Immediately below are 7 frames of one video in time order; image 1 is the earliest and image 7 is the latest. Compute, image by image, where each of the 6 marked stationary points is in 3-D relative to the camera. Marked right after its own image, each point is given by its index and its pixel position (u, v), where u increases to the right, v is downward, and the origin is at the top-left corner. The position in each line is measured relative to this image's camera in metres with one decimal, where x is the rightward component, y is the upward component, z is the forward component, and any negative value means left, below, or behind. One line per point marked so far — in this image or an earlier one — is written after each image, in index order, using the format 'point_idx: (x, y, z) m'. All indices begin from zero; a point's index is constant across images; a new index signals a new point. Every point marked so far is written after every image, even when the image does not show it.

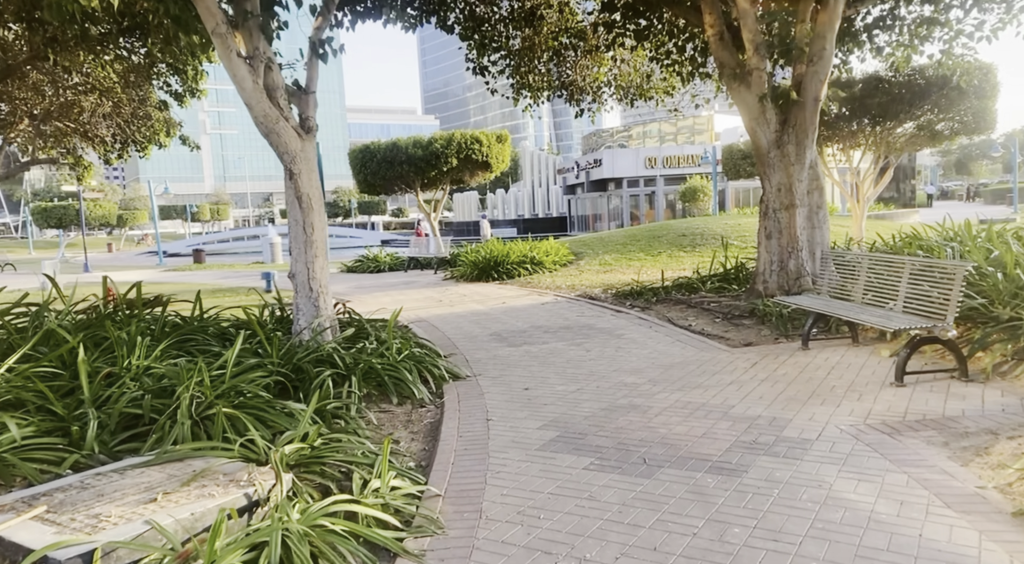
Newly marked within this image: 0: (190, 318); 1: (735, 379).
0: (-3.2, -0.4, +8.0) m
1: (+1.8, -0.8, +6.3) m
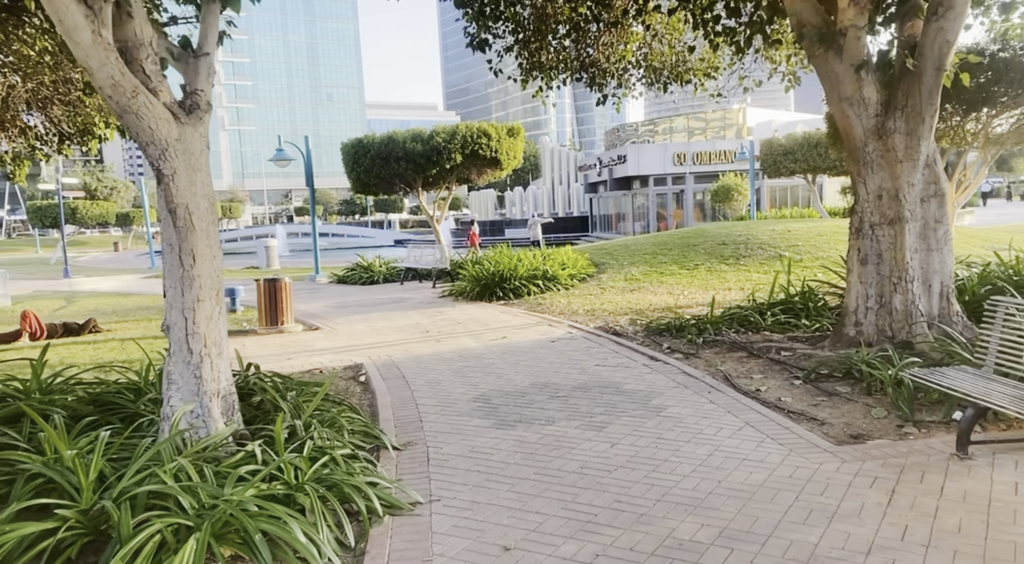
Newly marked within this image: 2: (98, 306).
0: (-3.3, -0.7, +5.4) m
1: (+1.6, -1.2, +3.6) m
2: (-8.8, -0.5, +17.2) m
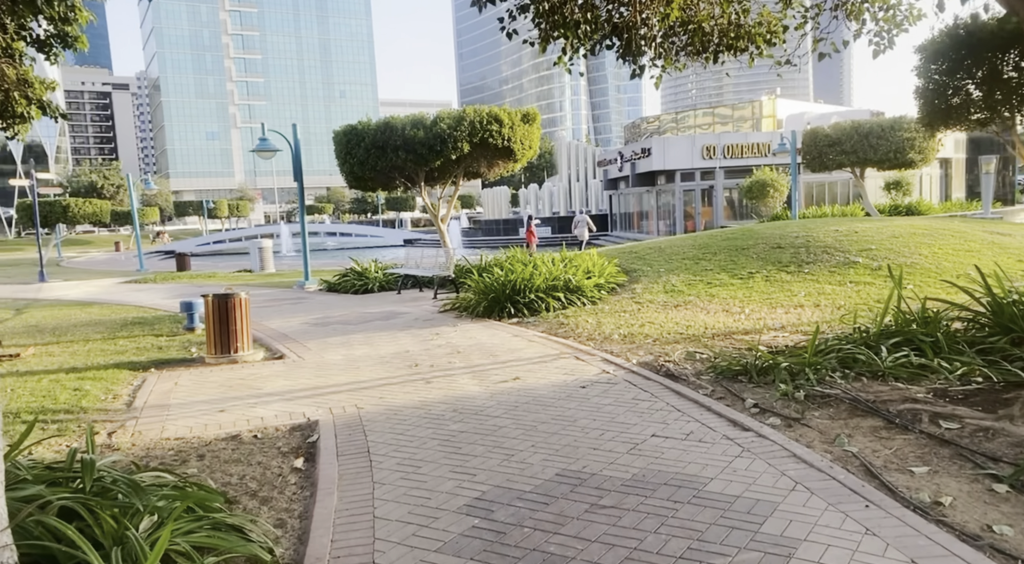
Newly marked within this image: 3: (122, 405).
0: (-3.2, -0.9, +2.9) m
1: (+1.6, -1.4, +1.0) m
2: (-8.6, -0.7, +14.8) m
3: (-3.6, -1.1, +7.4) m
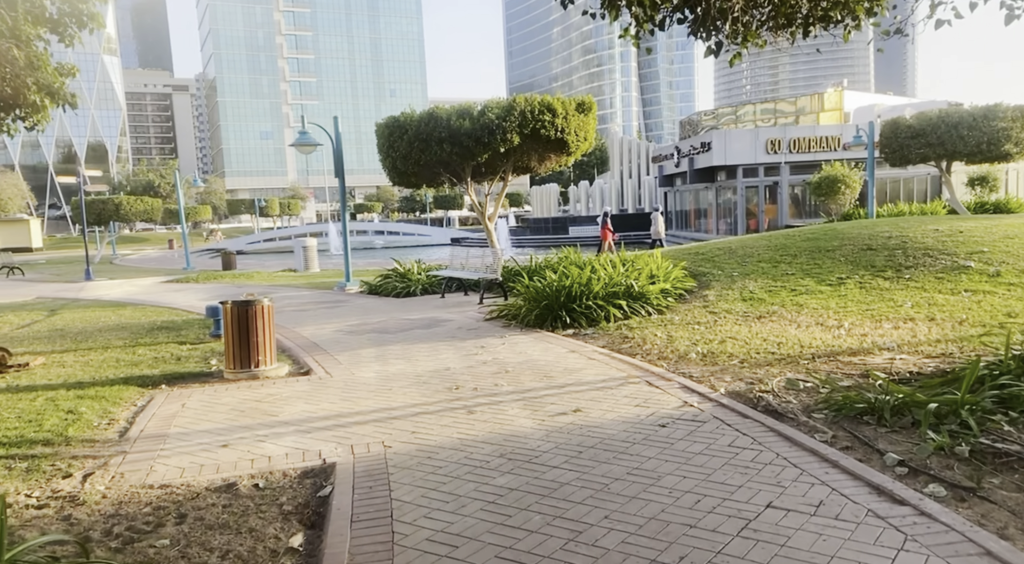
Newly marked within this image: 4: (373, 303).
0: (-3.0, -1.0, +1.8) m
1: (+1.7, -1.5, -0.4) m
2: (-7.6, -0.7, +14.0) m
3: (-3.1, -1.2, +6.3) m
4: (-2.5, -0.4, +14.7) m
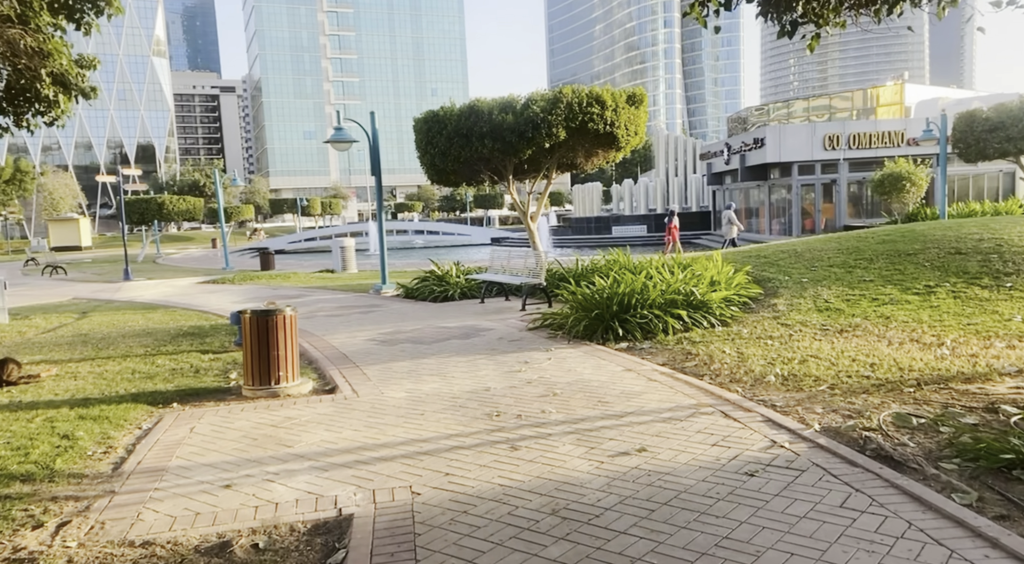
0: (-2.9, -1.1, +1.0) m
1: (+1.7, -1.6, -1.4) m
2: (-6.9, -0.8, +13.4) m
3: (-2.8, -1.3, +5.5) m
4: (-1.8, -0.5, +13.9) m
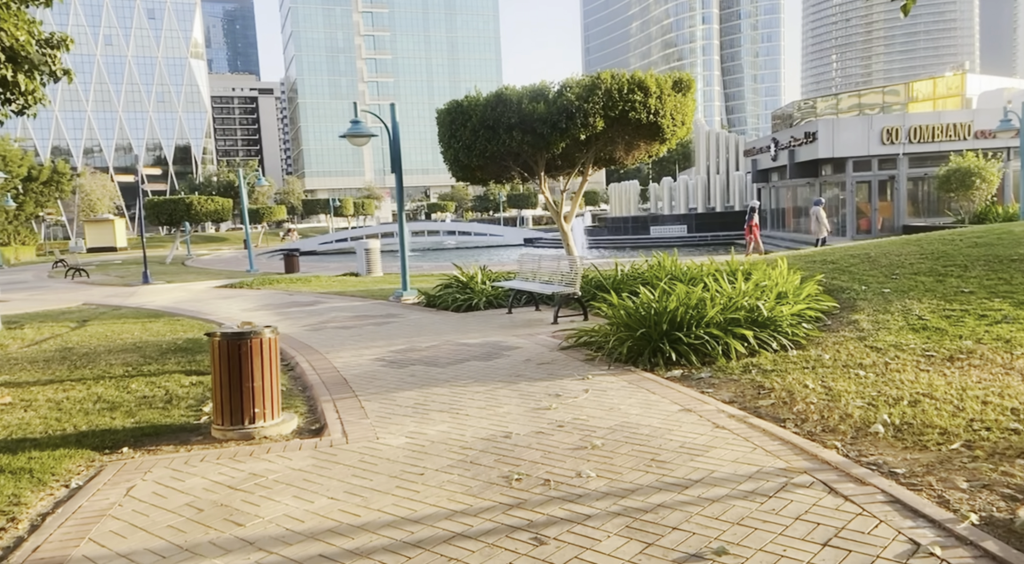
0: (-3.0, -1.2, -0.4) m
1: (+1.5, -1.7, -3.0) m
2: (-6.4, -0.9, +12.2) m
3: (-2.7, -1.4, +4.1) m
4: (-1.3, -0.6, +12.4) m
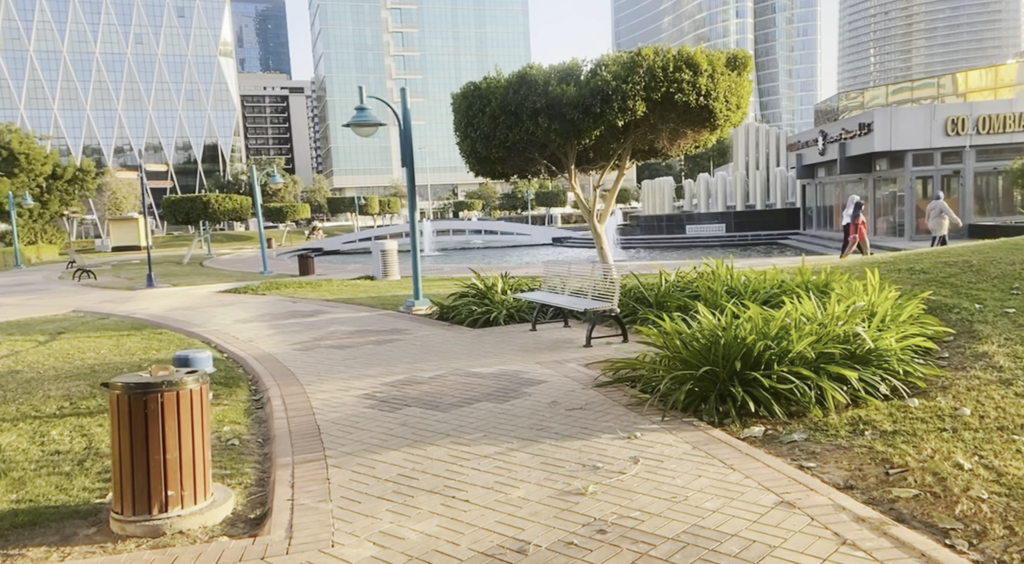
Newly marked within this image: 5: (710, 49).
0: (-3.1, -1.4, -2.2) m
1: (+1.3, -1.9, -5.0) m
2: (-6.1, -1.0, +10.5) m
3: (-2.6, -1.6, +2.3) m
4: (-1.0, -0.7, +10.5) m
5: (+3.0, +3.5, +12.1) m
